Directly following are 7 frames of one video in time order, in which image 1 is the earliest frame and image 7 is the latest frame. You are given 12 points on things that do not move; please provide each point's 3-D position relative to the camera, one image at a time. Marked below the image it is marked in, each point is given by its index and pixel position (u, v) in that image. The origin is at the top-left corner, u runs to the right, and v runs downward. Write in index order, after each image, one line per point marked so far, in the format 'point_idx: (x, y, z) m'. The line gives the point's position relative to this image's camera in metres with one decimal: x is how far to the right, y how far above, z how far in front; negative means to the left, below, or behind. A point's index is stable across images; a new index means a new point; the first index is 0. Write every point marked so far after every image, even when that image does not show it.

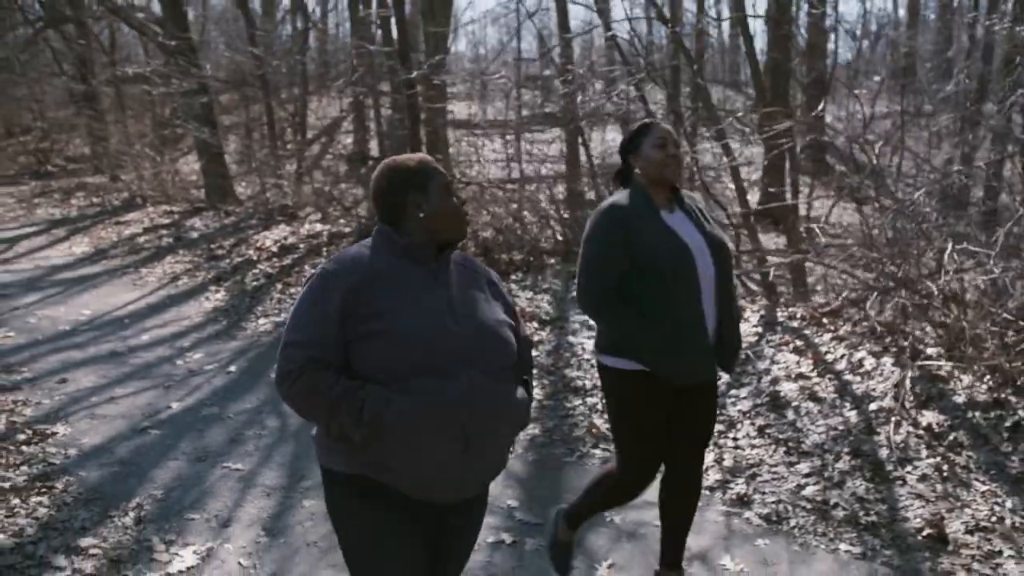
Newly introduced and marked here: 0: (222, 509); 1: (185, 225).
0: (-1.3, -1.0, +4.2) m
1: (-4.7, +0.9, +13.5) m
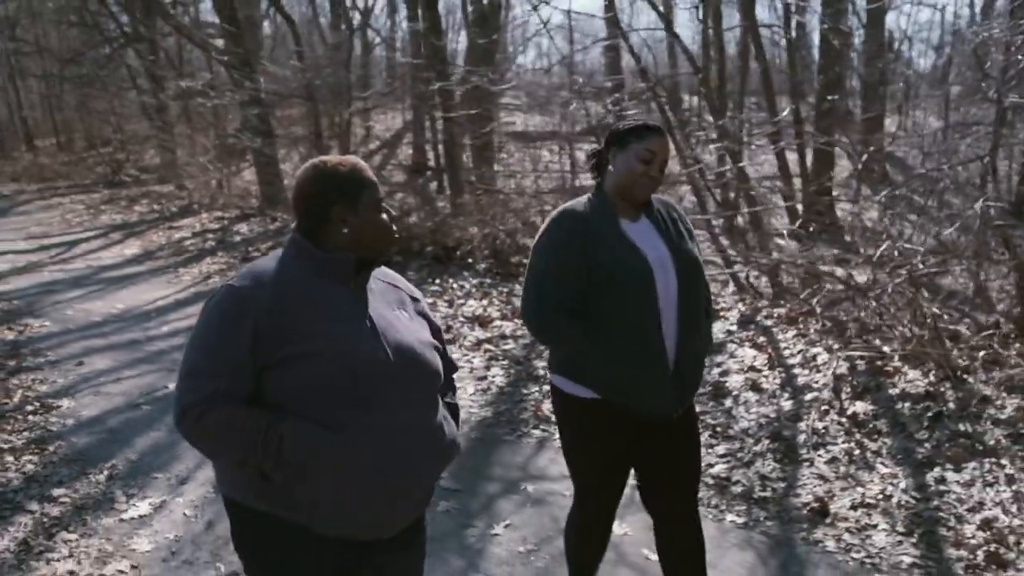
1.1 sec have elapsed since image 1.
0: (-1.7, -0.9, +4.8) m
1: (-4.2, +0.9, +14.3) m
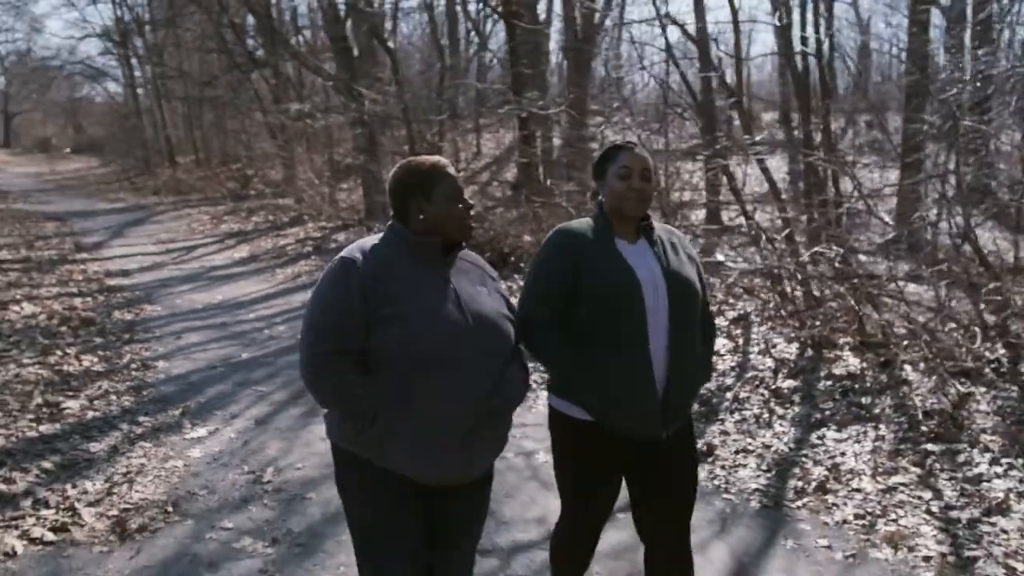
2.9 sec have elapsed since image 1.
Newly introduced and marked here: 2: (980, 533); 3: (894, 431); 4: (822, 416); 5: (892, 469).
0: (-1.8, -0.8, +6.3) m
1: (-3.1, +0.9, +16.1) m
2: (+2.1, -1.1, +4.4) m
3: (+2.3, -0.8, +5.7) m
4: (+1.9, -0.8, +5.9) m
5: (+2.0, -1.0, +5.1) m
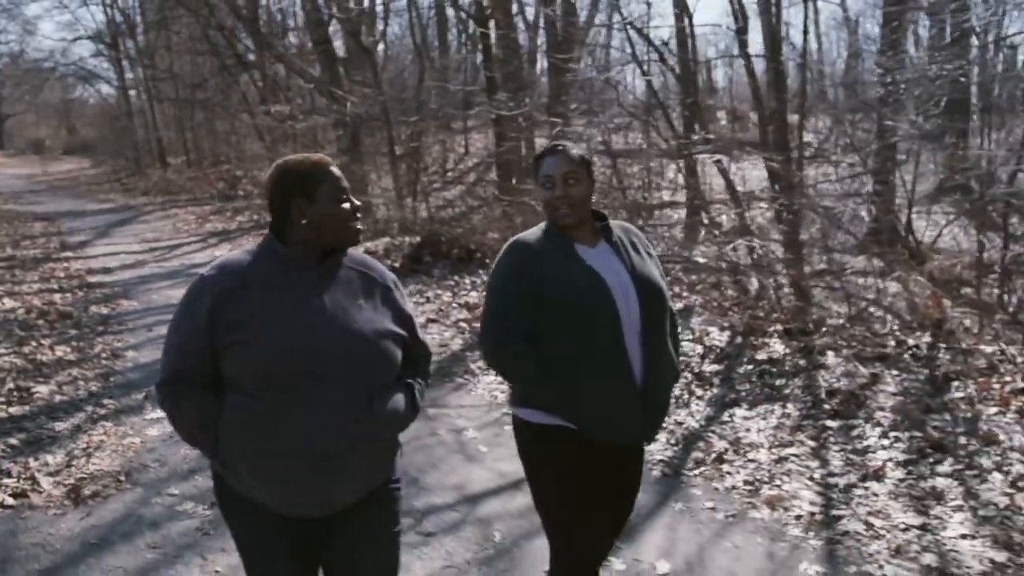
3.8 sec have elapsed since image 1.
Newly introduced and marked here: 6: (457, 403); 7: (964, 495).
0: (-2.3, -0.8, +6.8) m
1: (-3.6, +0.9, +16.6) m
2: (+1.7, -1.1, +4.8) m
3: (+1.9, -0.8, +6.1) m
4: (+1.5, -0.7, +6.4) m
5: (+1.6, -0.9, +5.6) m
6: (-0.4, -0.8, +6.5) m
7: (+2.3, -1.0, +4.8) m
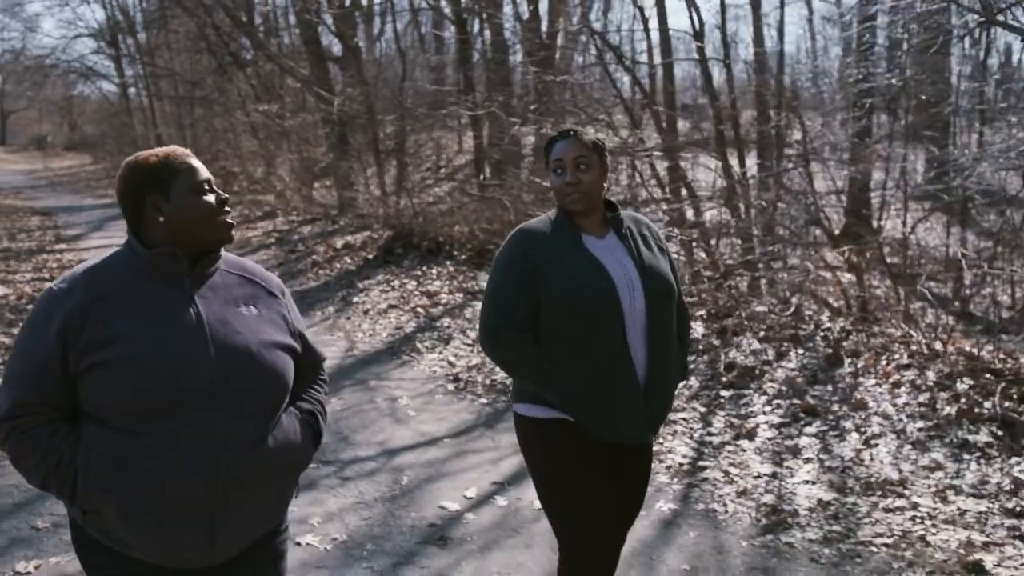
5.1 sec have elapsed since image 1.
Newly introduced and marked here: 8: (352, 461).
0: (-2.7, -0.6, +7.5) m
1: (-4.0, +1.1, +17.3) m
2: (+1.2, -1.0, +5.5) m
3: (+1.4, -0.7, +6.9) m
4: (+1.0, -0.6, +7.1) m
5: (+1.1, -0.8, +6.3) m
6: (-0.9, -0.7, +7.3) m
7: (+1.8, -0.9, +5.5) m
8: (-0.9, -1.0, +5.4) m
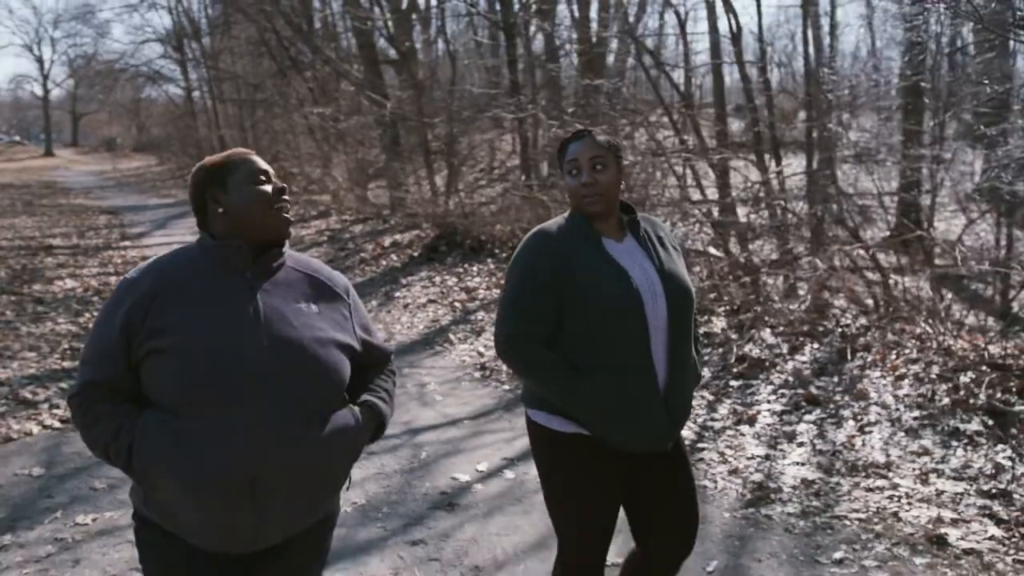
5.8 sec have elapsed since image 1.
0: (-2.5, -0.6, +8.1) m
1: (-3.2, +1.1, +18.0) m
2: (+1.3, -0.9, +5.9) m
3: (+1.5, -0.6, +7.2) m
4: (+1.2, -0.6, +7.5) m
5: (+1.3, -0.8, +6.7) m
6: (-0.7, -0.6, +7.8) m
7: (+1.9, -0.9, +5.9) m
8: (-0.8, -0.9, +5.9) m
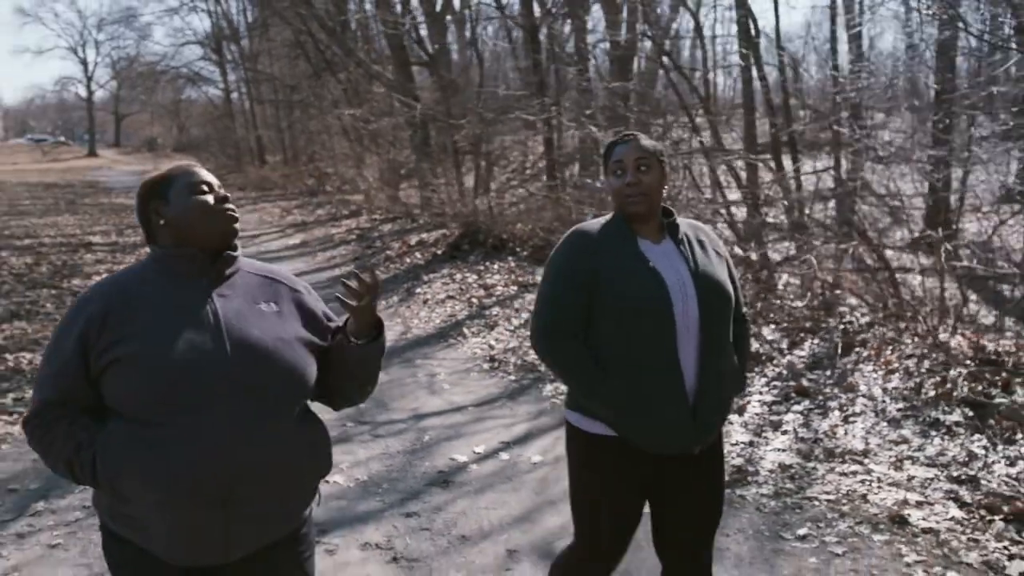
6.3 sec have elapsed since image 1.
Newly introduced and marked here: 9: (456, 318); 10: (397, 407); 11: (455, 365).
0: (-2.5, -0.5, +8.5) m
1: (-2.8, +1.2, +18.5) m
2: (+1.3, -0.9, +6.2) m
3: (+1.6, -0.6, +7.5) m
4: (+1.3, -0.6, +7.8) m
5: (+1.3, -0.7, +7.0) m
6: (-0.6, -0.6, +8.1) m
7: (+1.9, -0.9, +6.1) m
8: (-0.8, -0.9, +6.2) m
9: (-0.6, -0.3, +10.0) m
10: (-0.8, -0.8, +6.6) m
11: (-0.5, -0.7, +7.9) m
